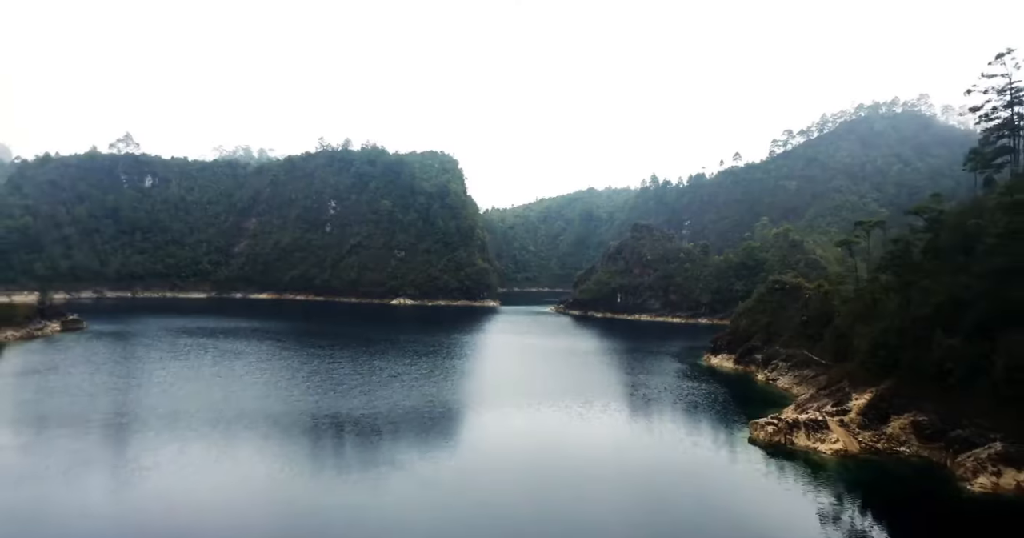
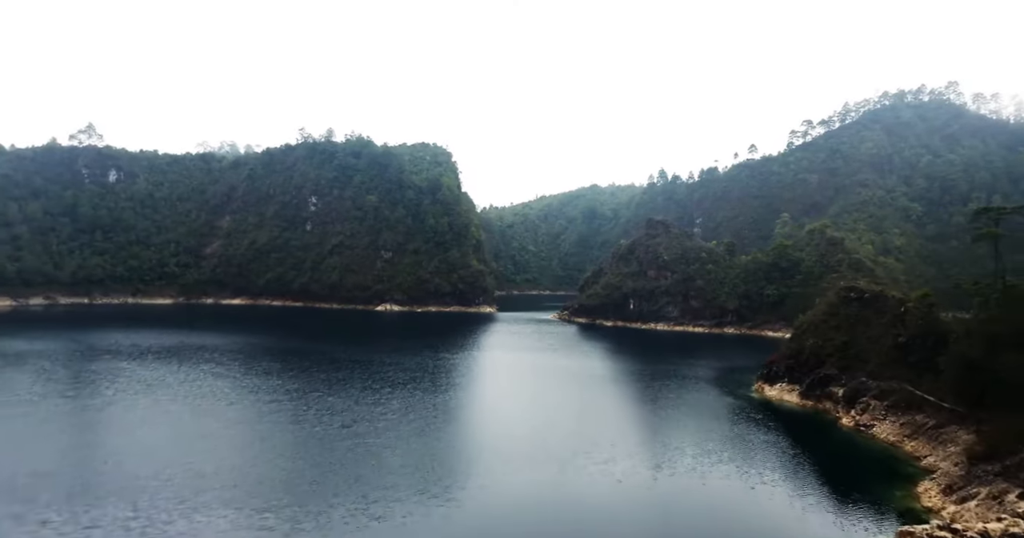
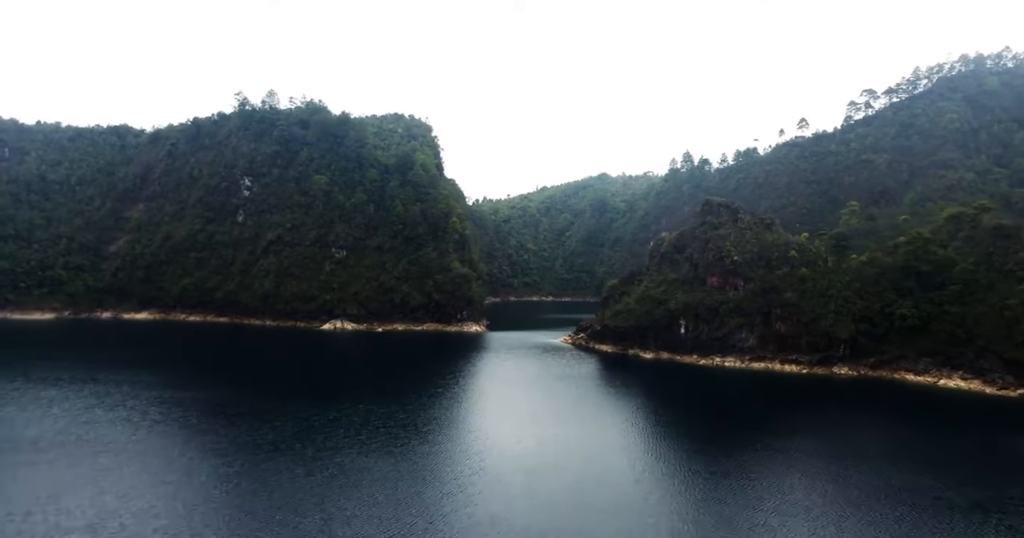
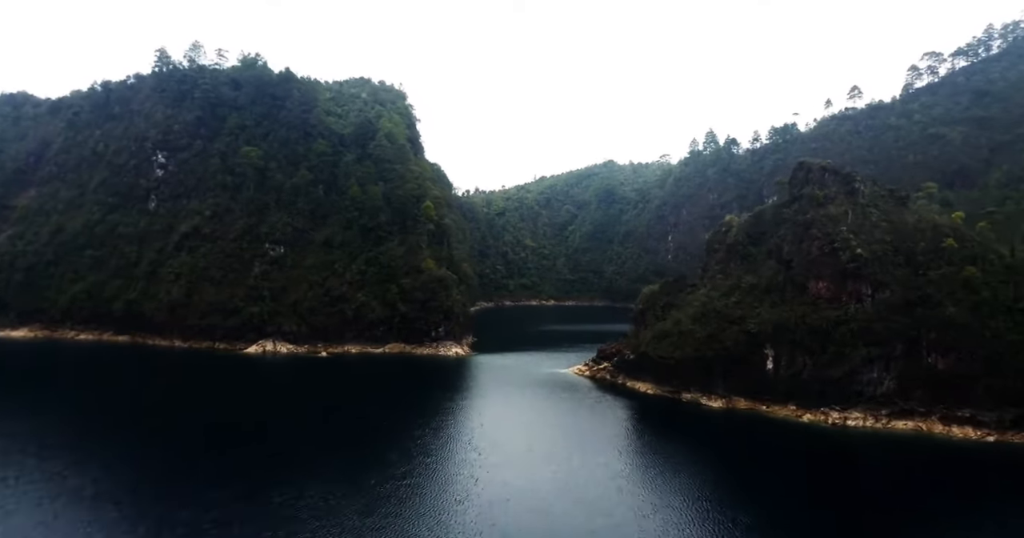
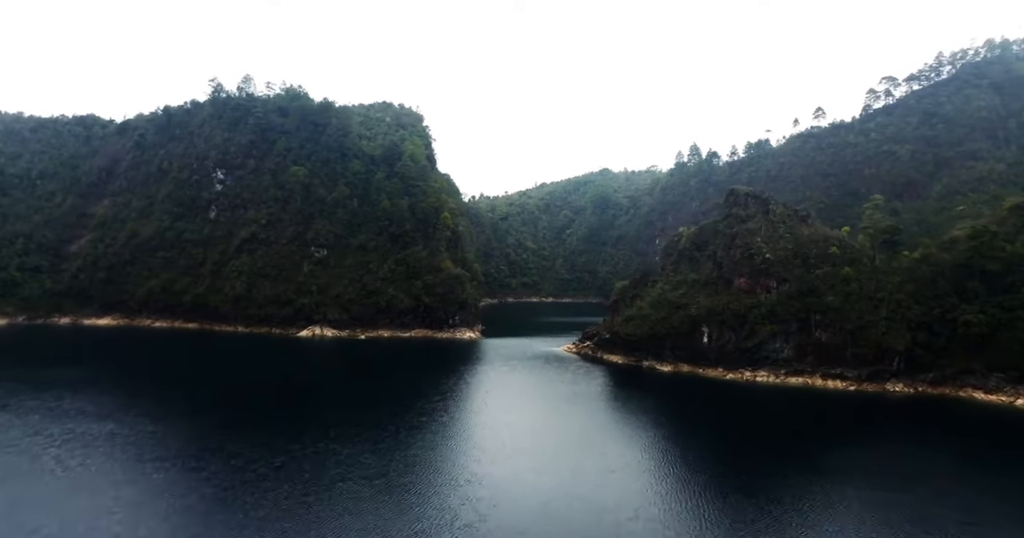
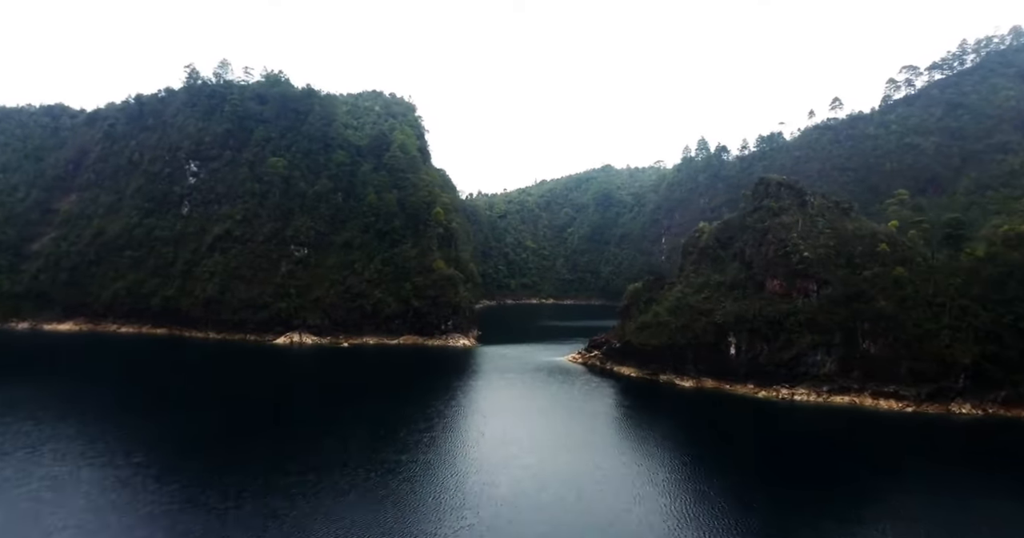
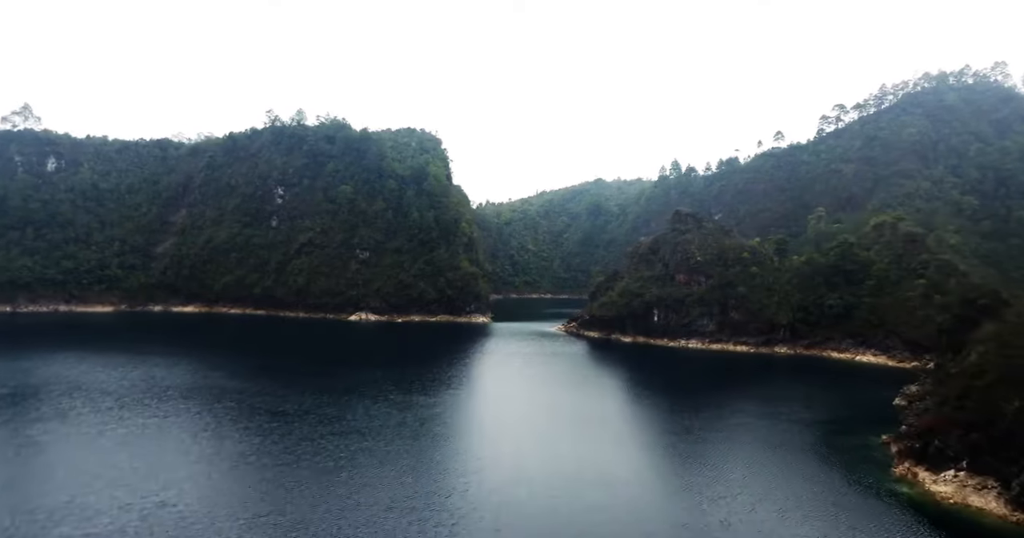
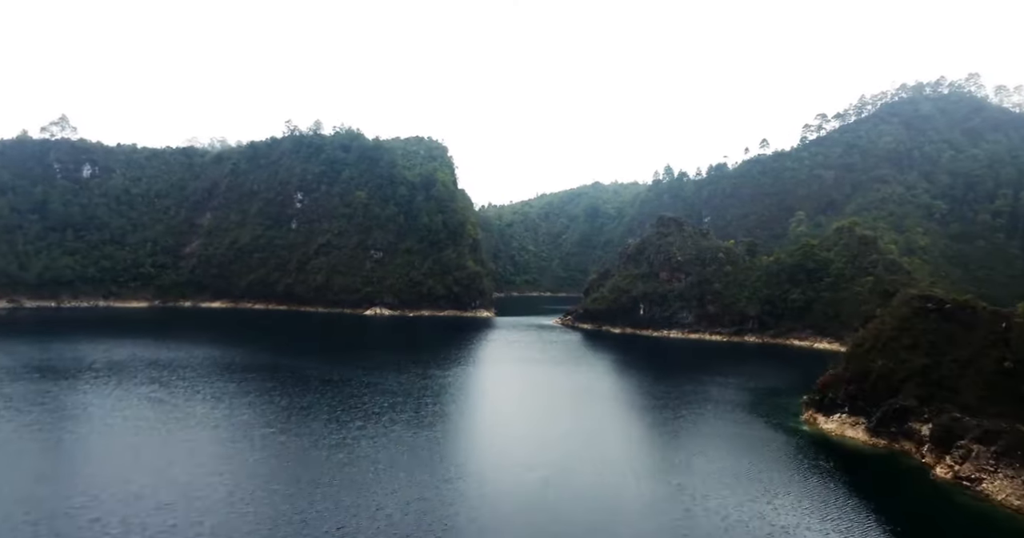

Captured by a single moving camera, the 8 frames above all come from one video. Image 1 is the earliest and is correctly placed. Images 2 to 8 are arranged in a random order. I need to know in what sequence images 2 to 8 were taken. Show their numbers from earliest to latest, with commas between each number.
2, 8, 7, 3, 5, 6, 4
